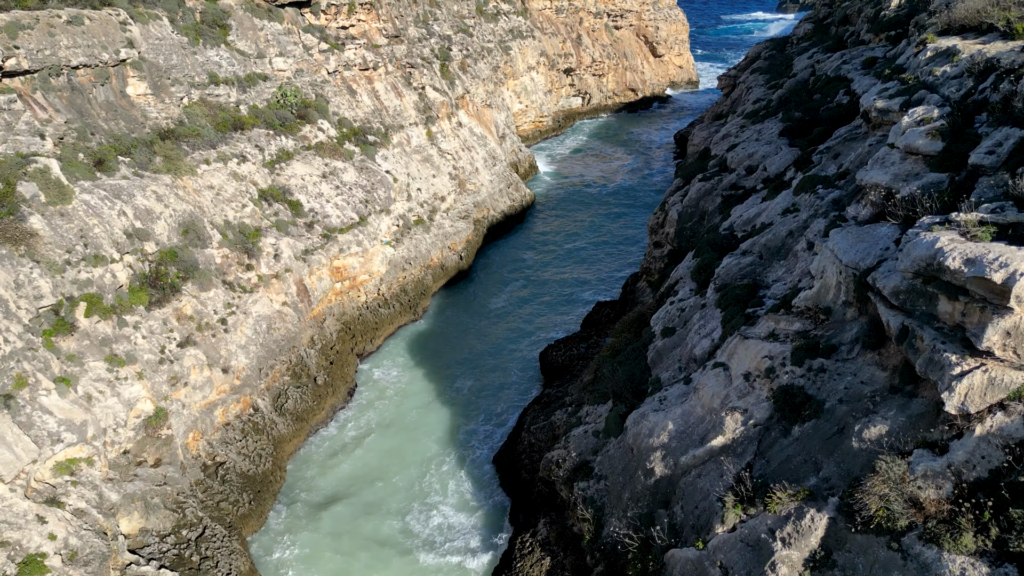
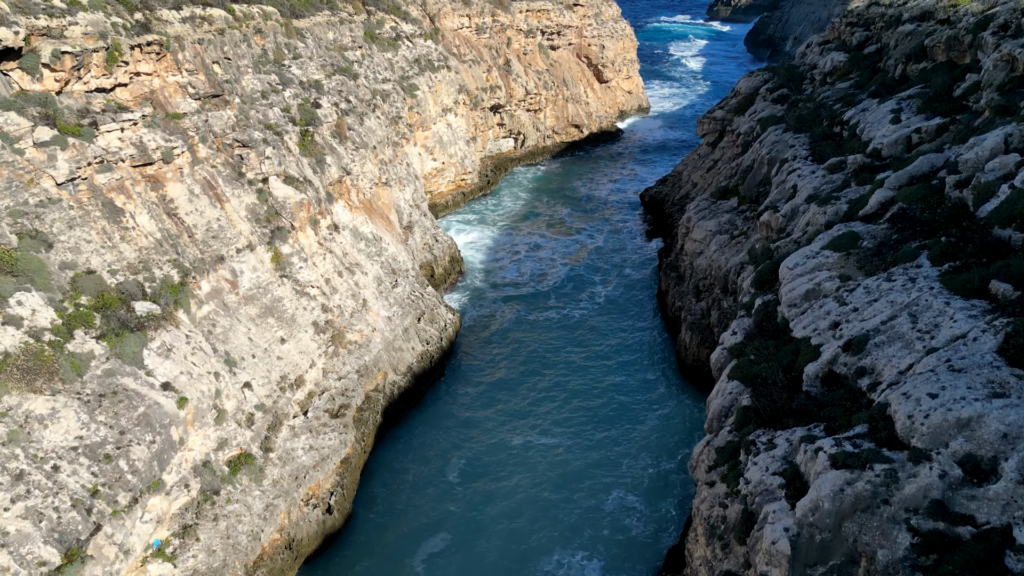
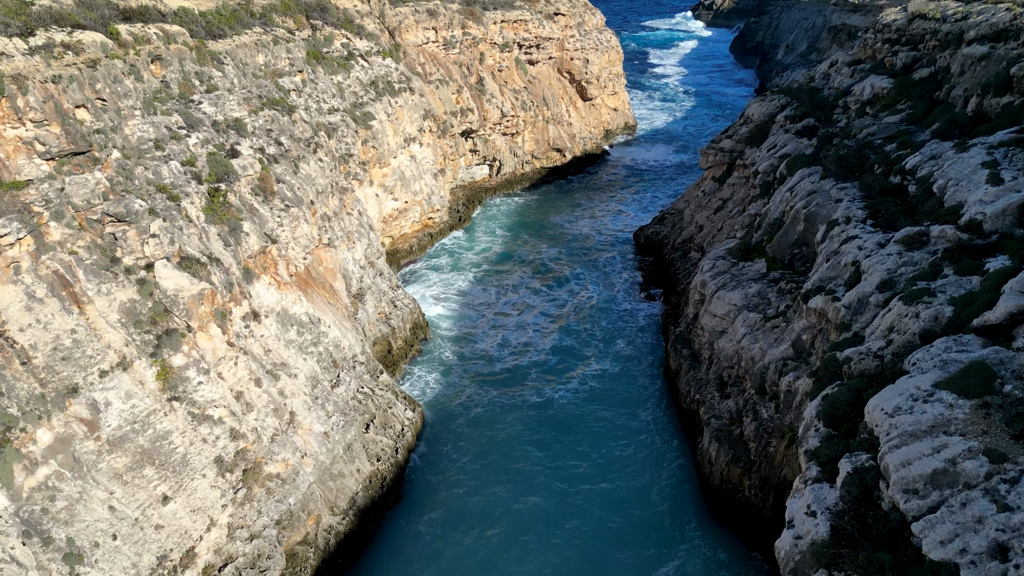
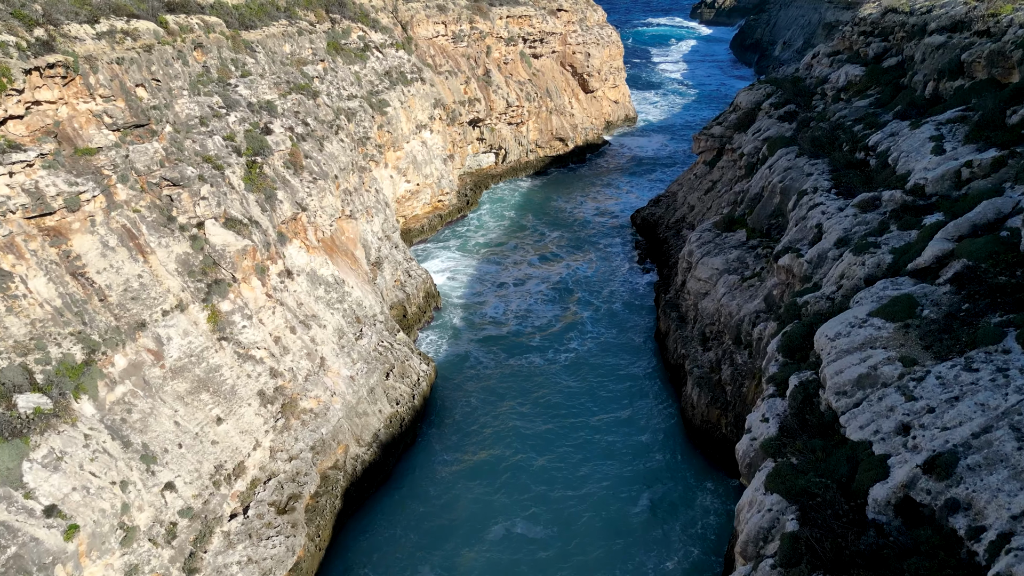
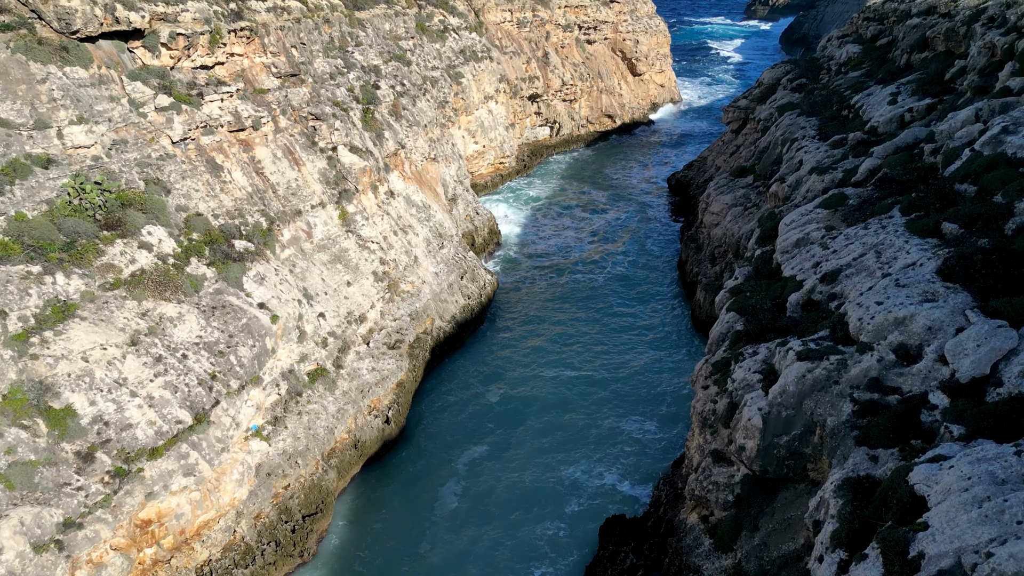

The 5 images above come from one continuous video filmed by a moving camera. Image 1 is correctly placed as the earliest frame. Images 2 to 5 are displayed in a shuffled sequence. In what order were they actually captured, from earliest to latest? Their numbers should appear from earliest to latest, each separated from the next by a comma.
5, 2, 4, 3
